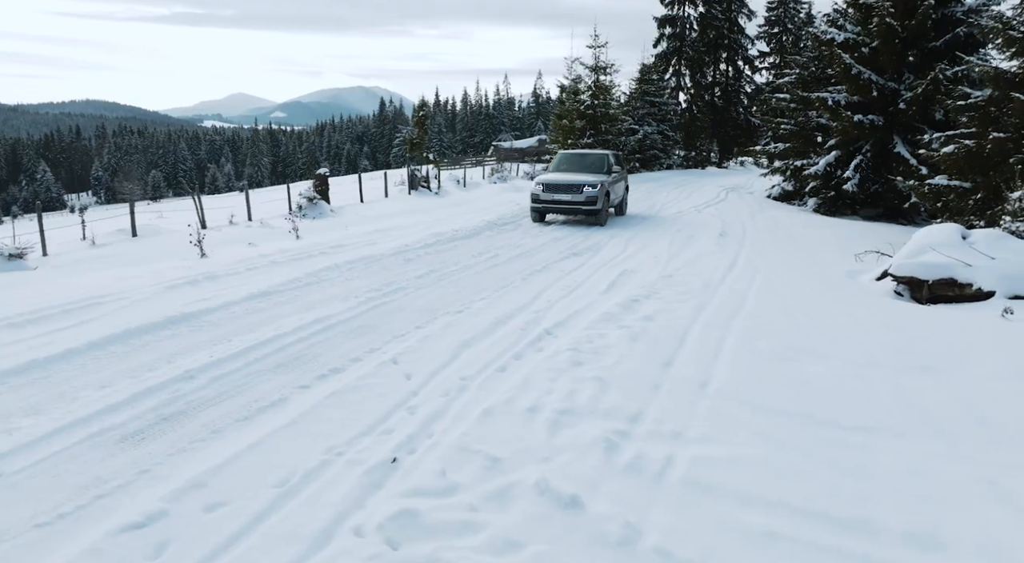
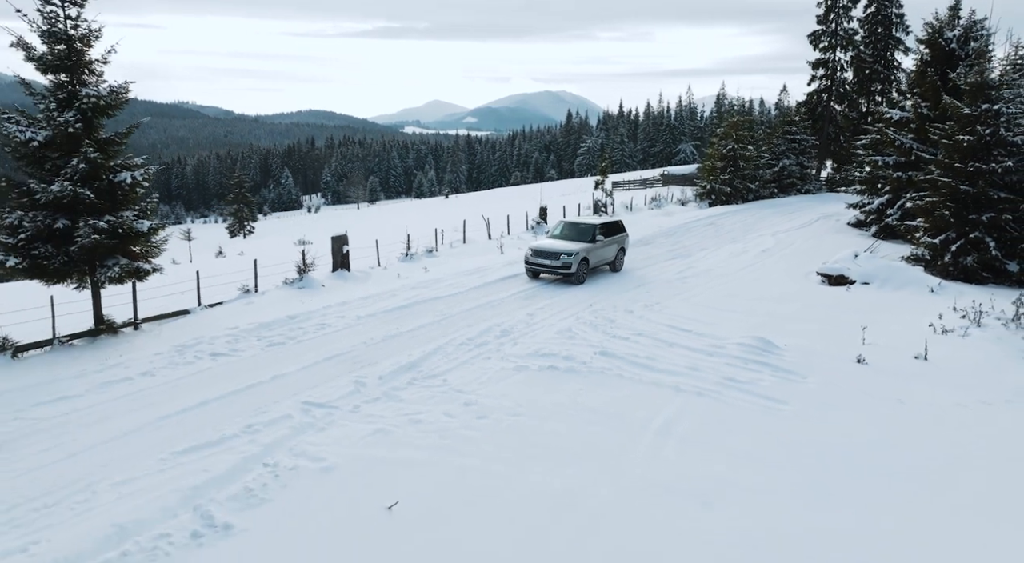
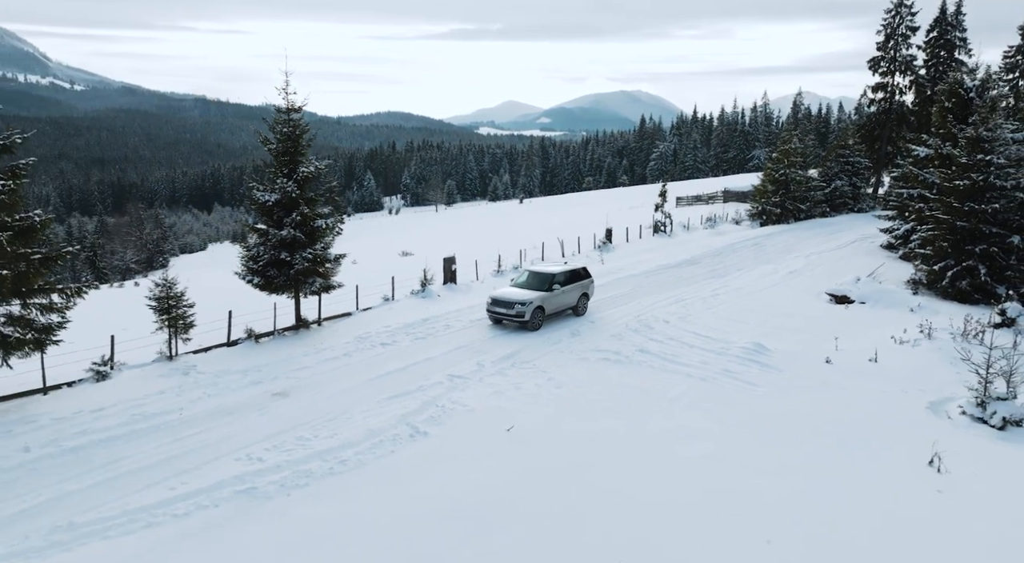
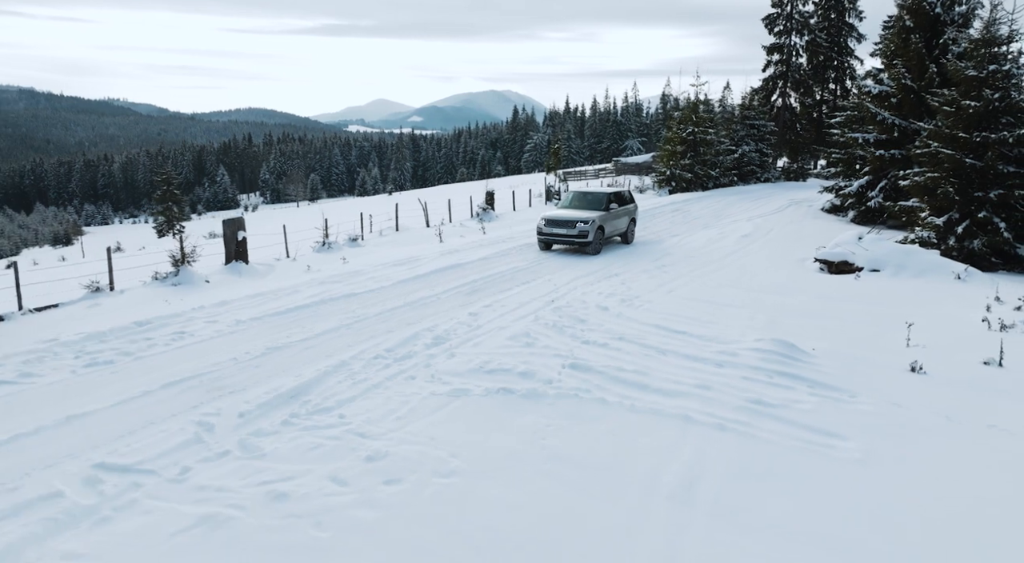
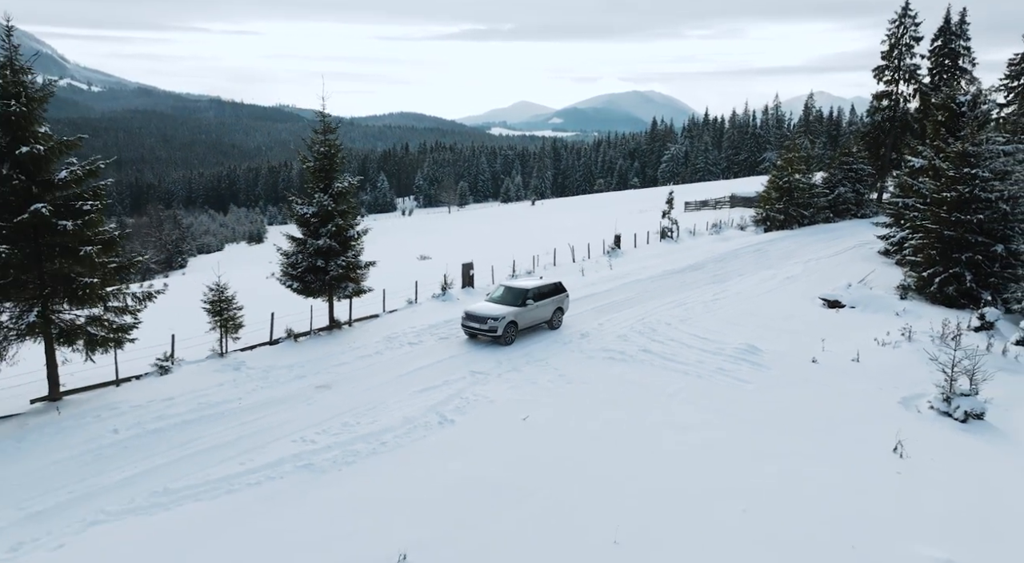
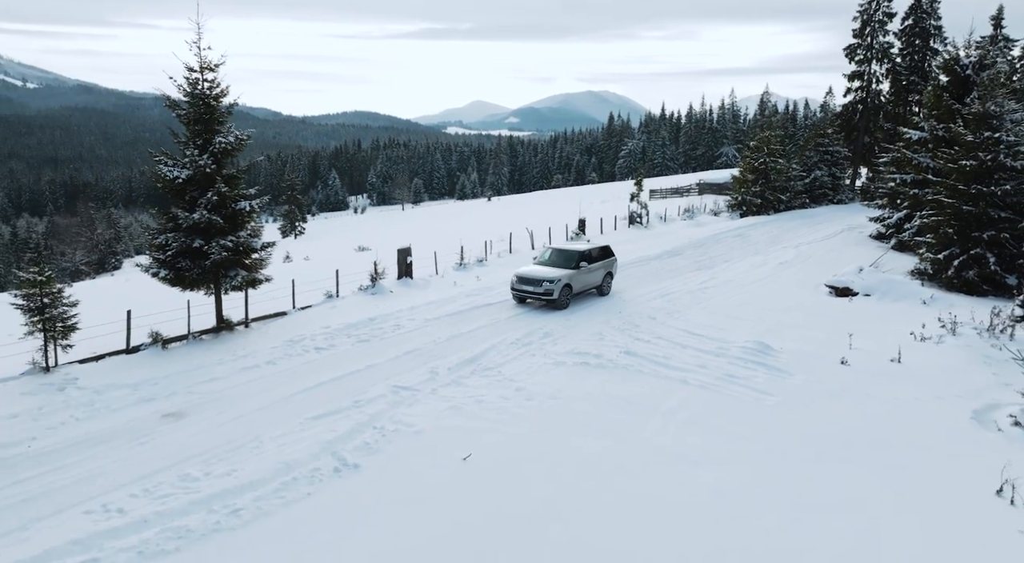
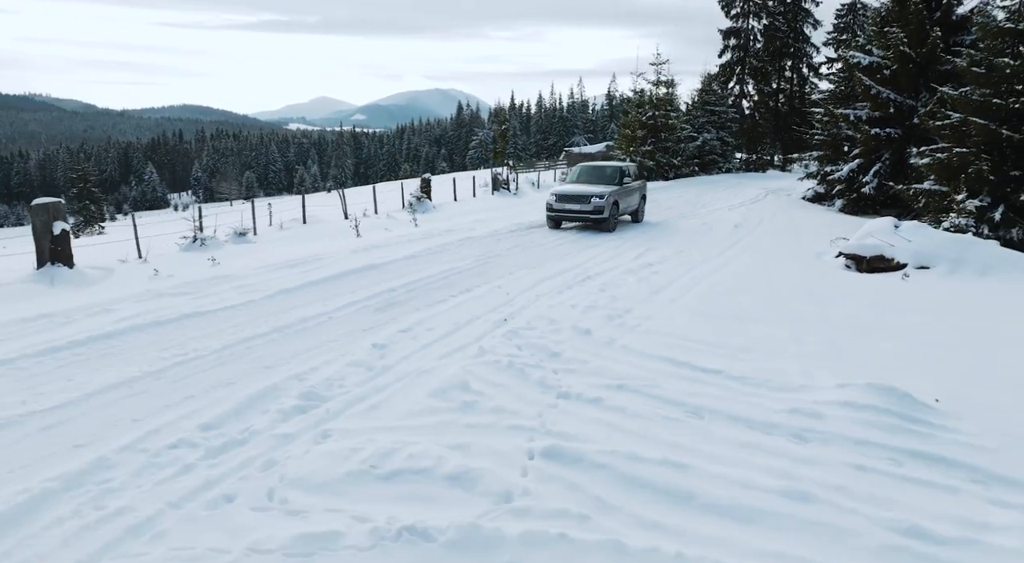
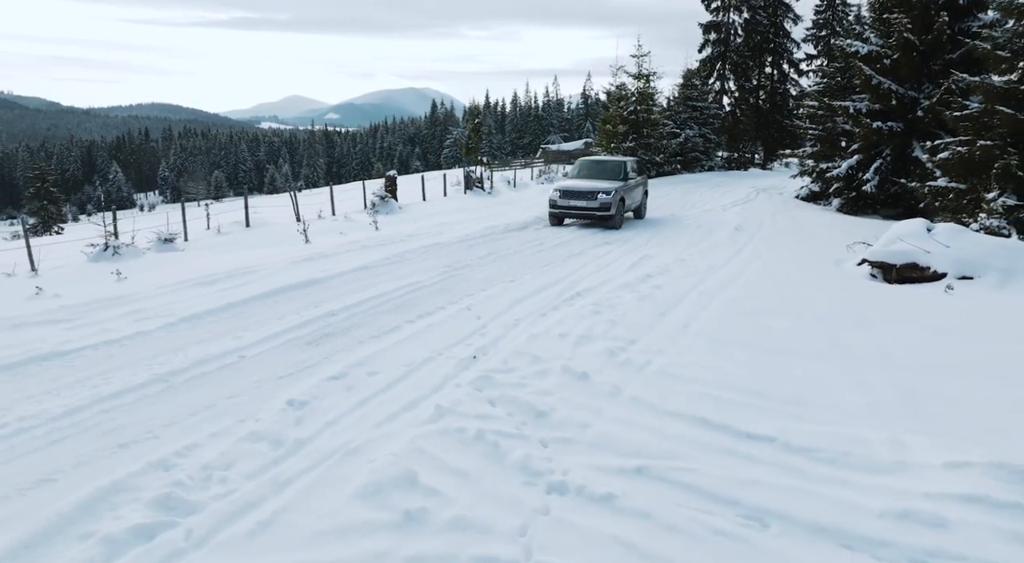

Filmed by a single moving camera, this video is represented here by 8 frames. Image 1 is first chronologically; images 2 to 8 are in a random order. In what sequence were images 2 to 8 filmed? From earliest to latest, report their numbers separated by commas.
8, 7, 4, 2, 6, 3, 5
